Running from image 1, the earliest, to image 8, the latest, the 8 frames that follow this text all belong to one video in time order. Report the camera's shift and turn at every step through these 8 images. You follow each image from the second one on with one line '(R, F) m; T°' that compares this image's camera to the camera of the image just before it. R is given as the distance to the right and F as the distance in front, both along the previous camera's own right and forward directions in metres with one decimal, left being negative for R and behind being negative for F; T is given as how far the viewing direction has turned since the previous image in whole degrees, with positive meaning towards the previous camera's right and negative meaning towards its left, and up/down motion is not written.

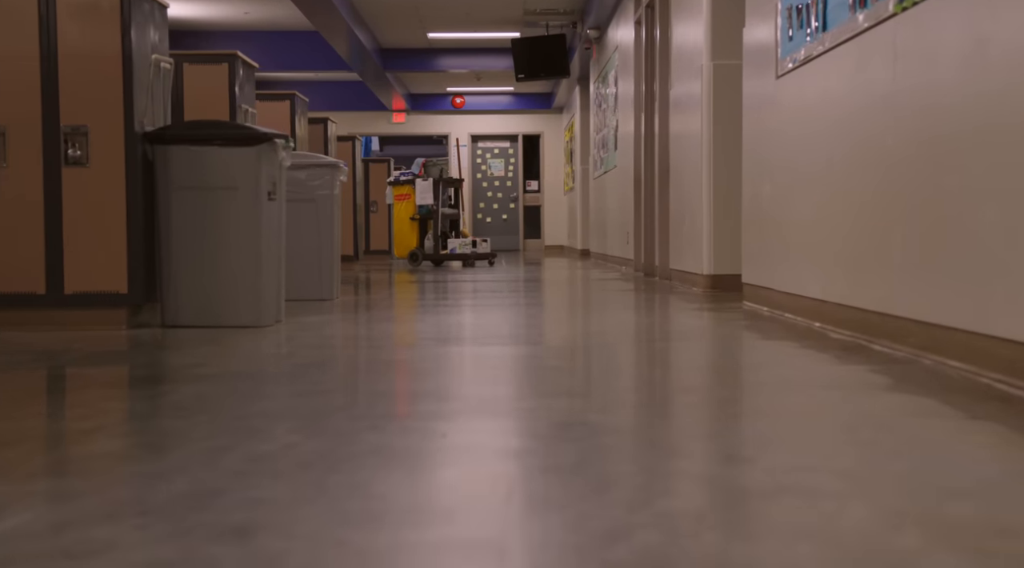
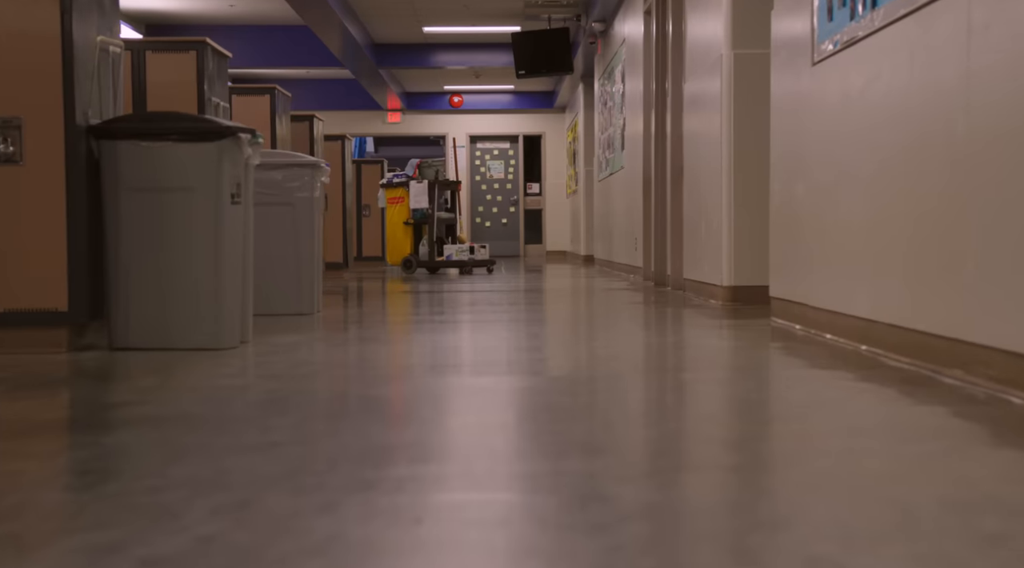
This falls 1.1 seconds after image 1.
(0.0, +0.7) m; 0°
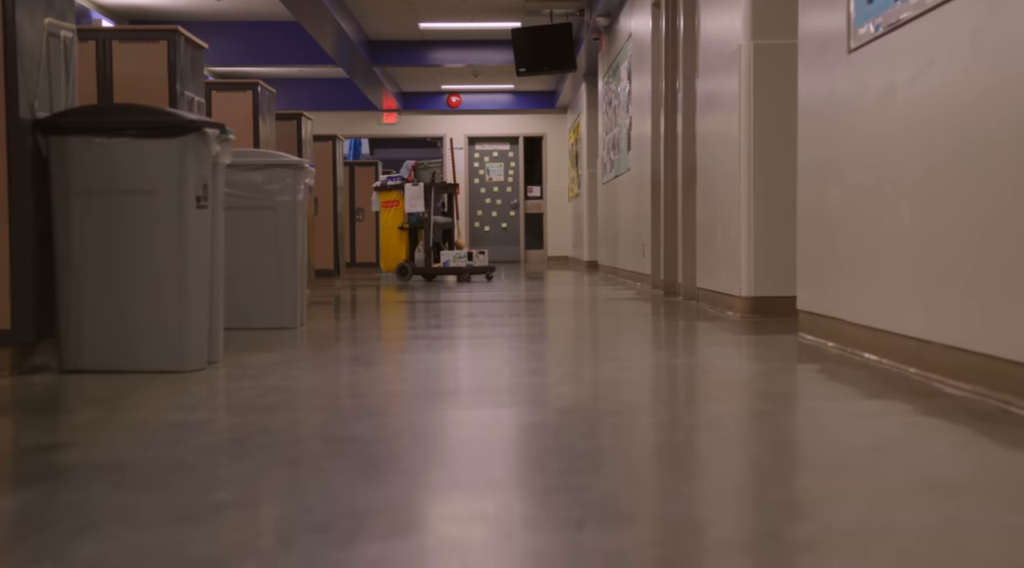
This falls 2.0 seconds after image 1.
(0.0, +0.6) m; 0°
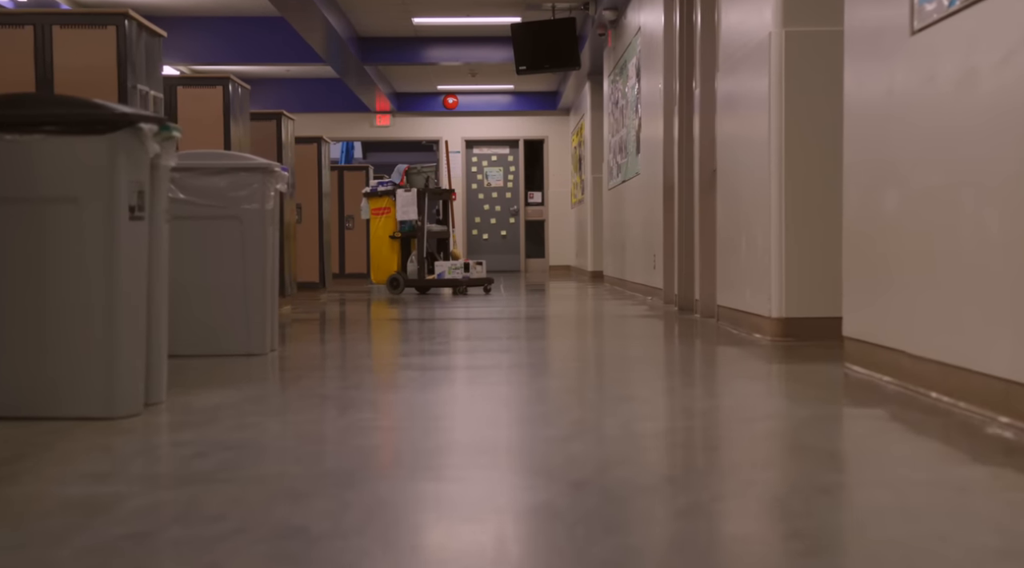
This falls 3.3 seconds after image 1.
(0.0, +0.8) m; 0°
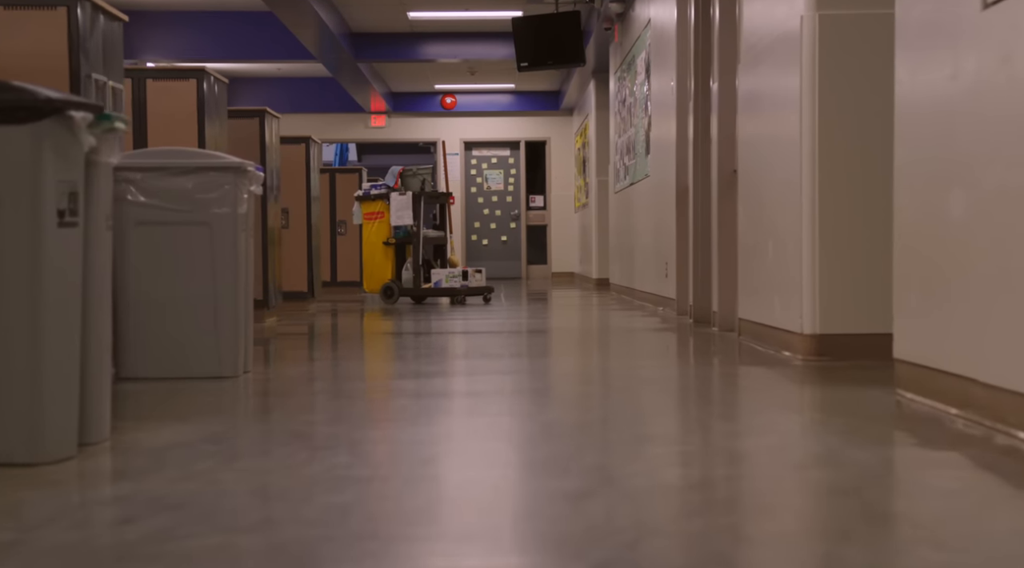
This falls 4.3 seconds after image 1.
(0.0, +0.6) m; 0°
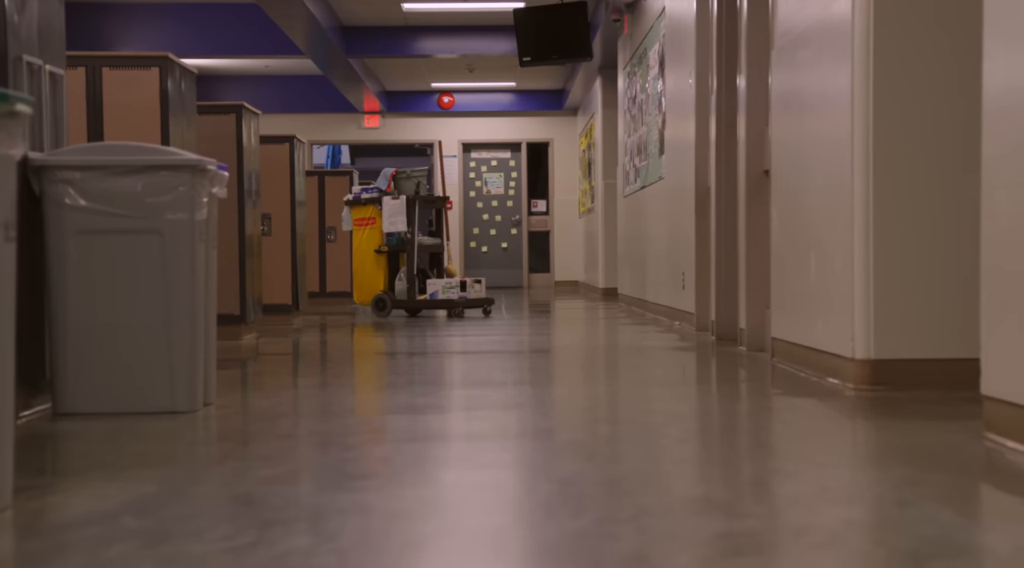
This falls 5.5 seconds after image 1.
(0.0, +0.7) m; 0°
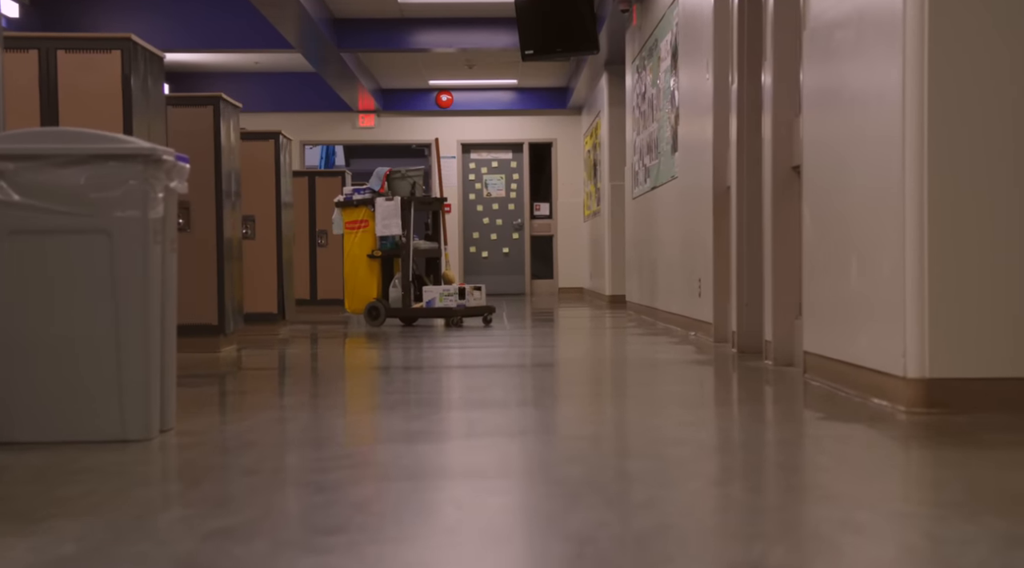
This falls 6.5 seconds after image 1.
(0.0, +0.6) m; 0°
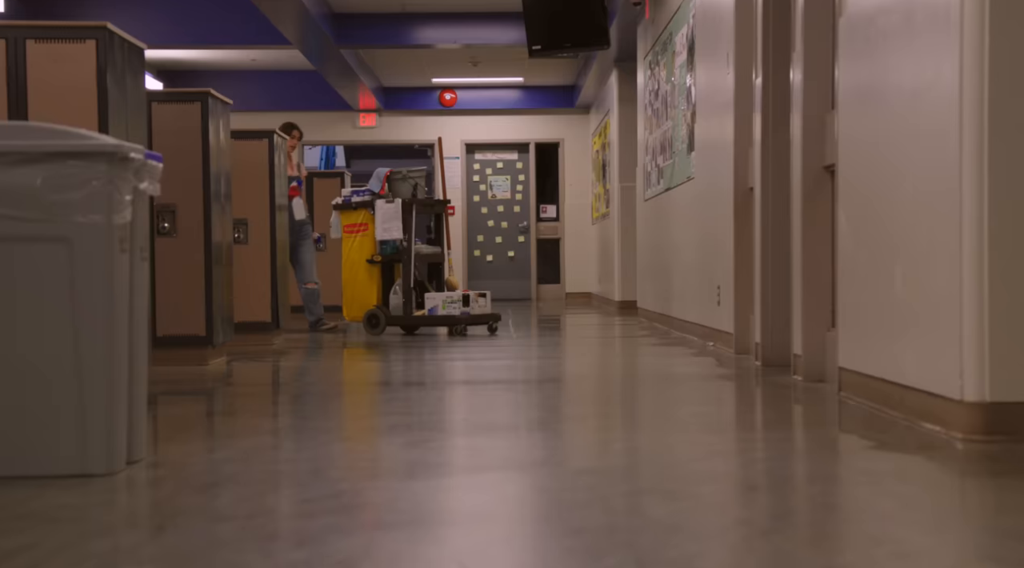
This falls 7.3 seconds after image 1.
(0.0, +0.4) m; 0°
